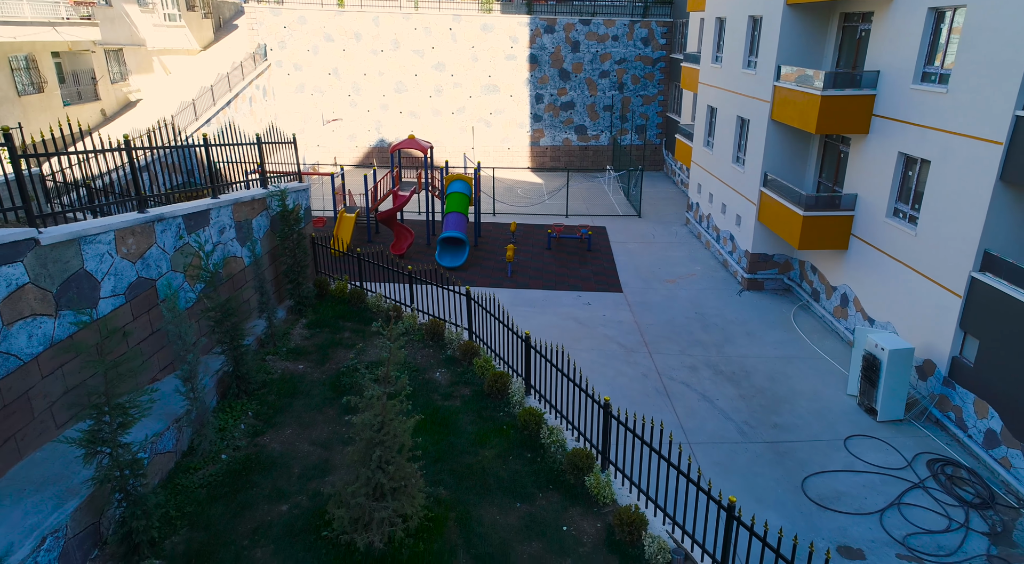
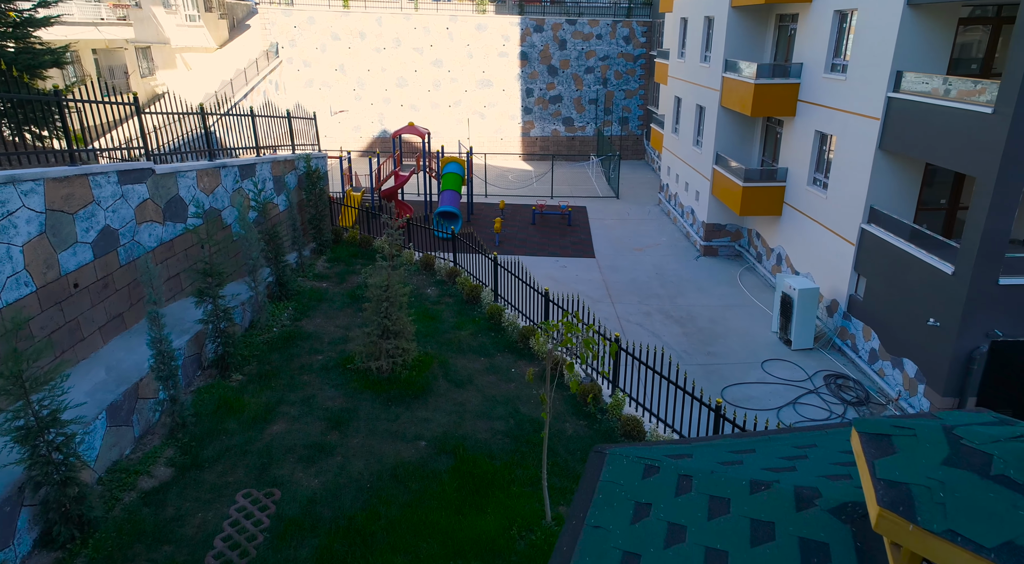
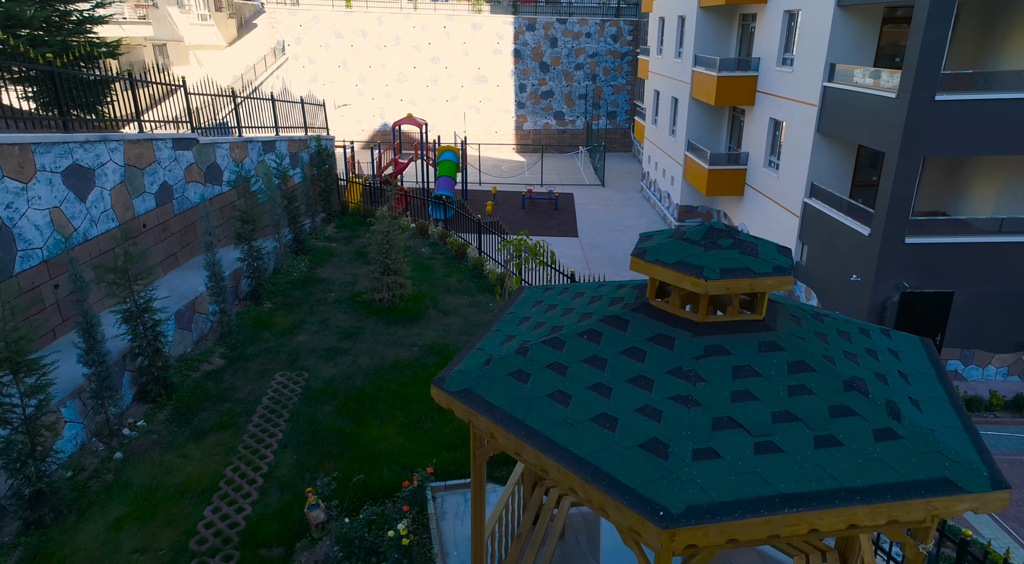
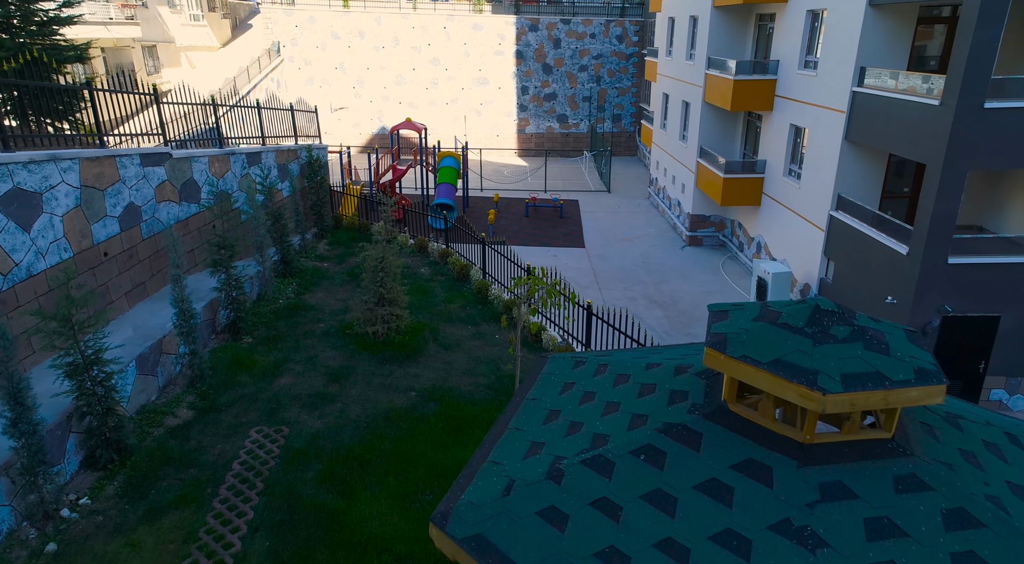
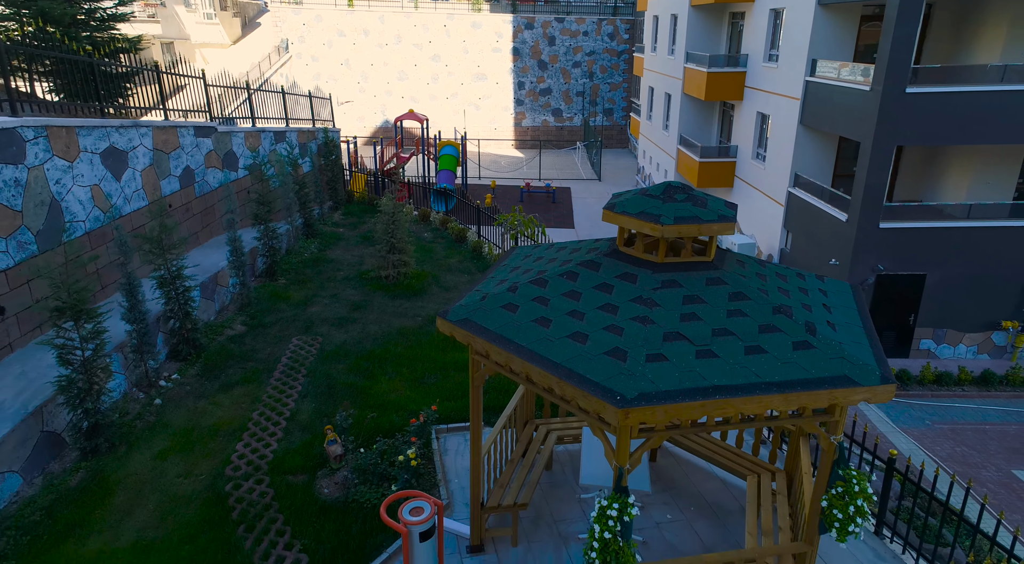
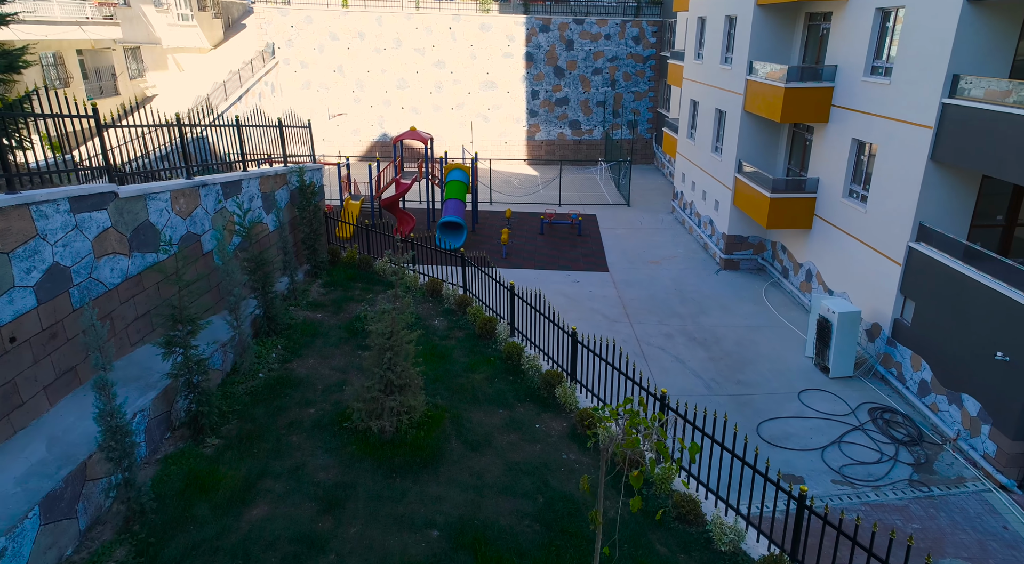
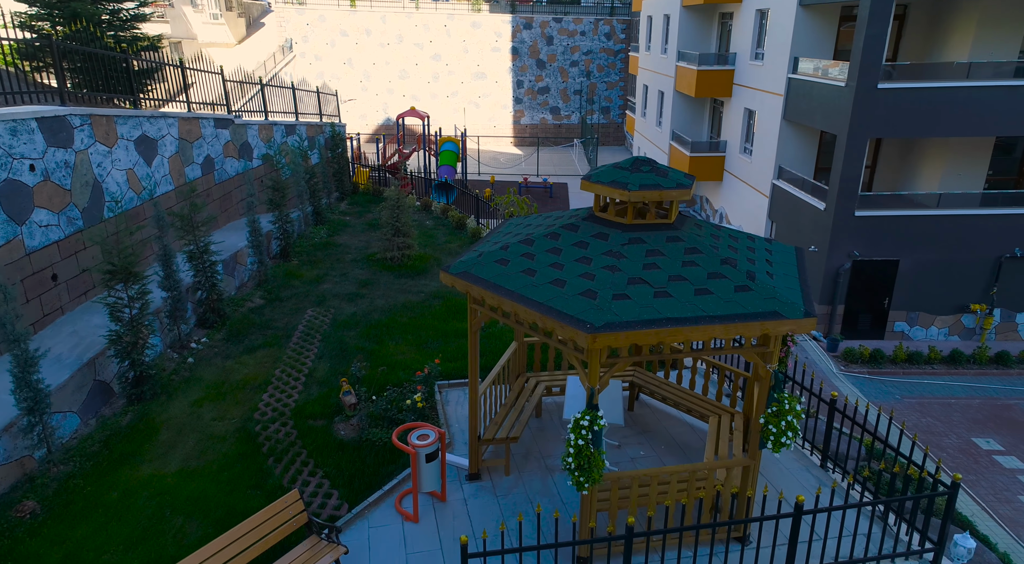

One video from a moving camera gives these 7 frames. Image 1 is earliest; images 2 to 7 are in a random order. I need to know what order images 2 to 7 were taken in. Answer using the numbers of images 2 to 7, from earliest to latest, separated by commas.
6, 2, 4, 3, 5, 7
